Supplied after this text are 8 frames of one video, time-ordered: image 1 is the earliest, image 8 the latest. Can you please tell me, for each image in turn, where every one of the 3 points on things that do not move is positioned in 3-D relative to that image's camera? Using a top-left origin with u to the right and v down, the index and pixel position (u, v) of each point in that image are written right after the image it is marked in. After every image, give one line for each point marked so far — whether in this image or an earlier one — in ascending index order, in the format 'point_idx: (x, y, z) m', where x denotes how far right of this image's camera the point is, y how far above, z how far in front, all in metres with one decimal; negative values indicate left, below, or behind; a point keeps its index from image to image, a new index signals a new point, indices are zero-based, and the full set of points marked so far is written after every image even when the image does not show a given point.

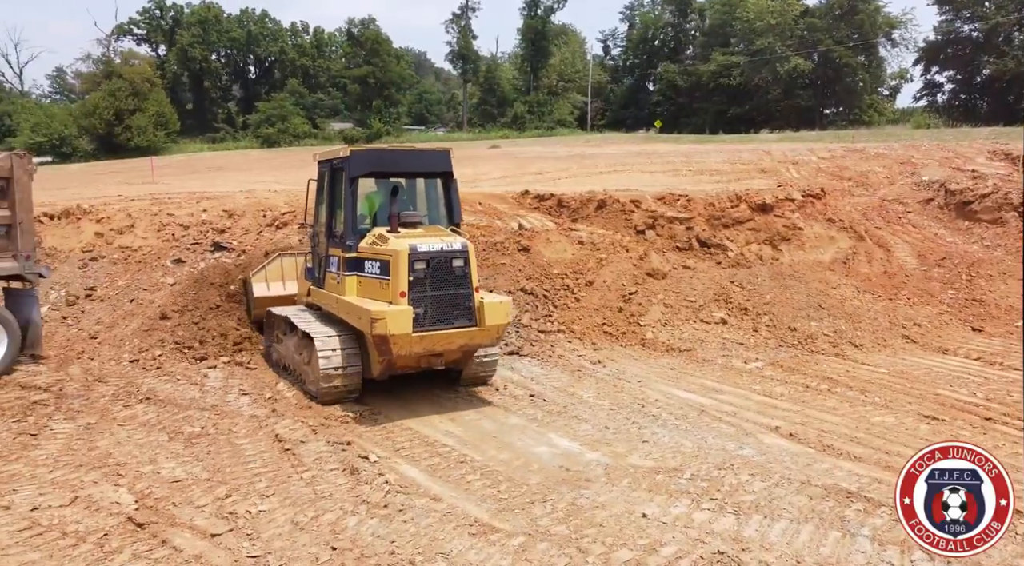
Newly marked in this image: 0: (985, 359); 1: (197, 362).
0: (+5.2, -0.8, +8.6) m
1: (-3.4, -0.9, +8.5) m
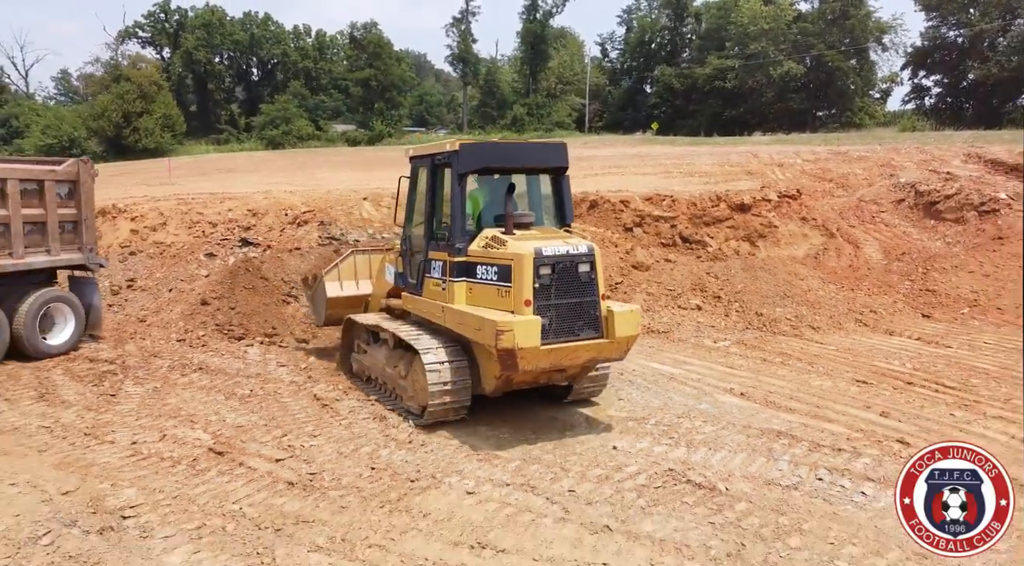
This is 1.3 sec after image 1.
0: (+5.2, -0.7, +9.9) m
1: (-3.4, -0.7, +9.8) m
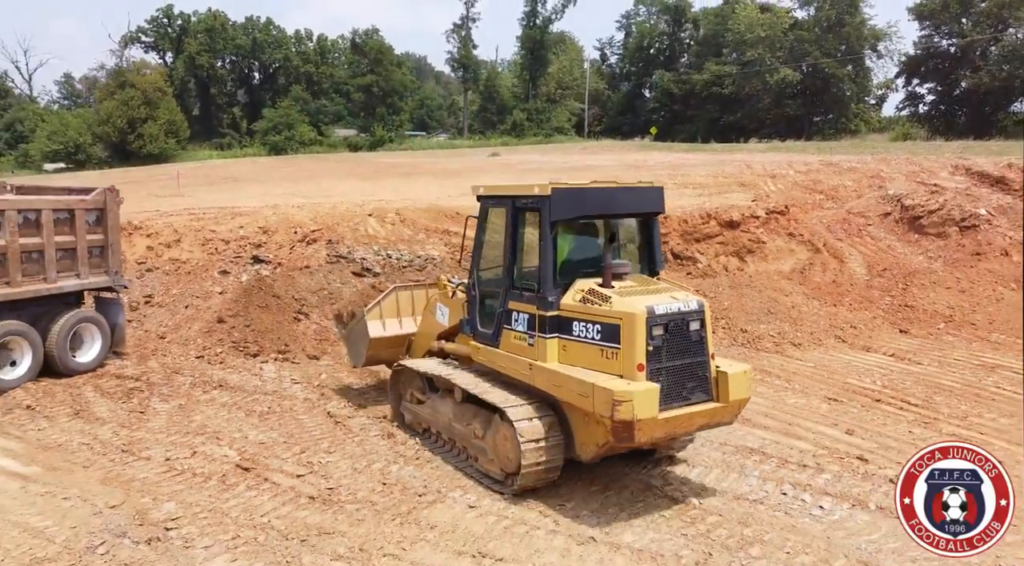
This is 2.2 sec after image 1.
0: (+5.1, -1.0, +10.5) m
1: (-3.4, -1.0, +10.4) m
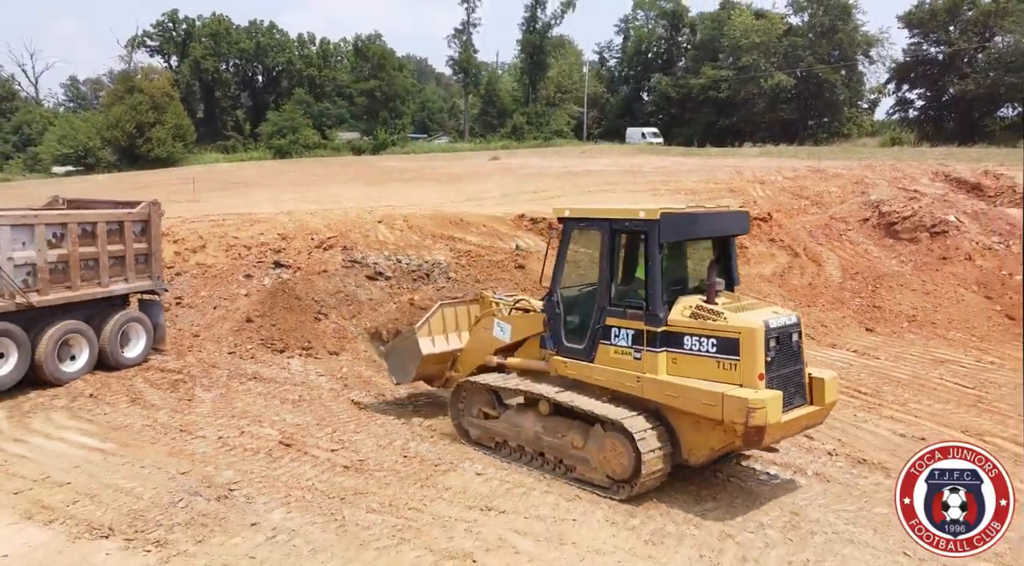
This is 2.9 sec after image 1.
0: (+5.1, -1.0, +11.7) m
1: (-3.4, -1.0, +11.6) m
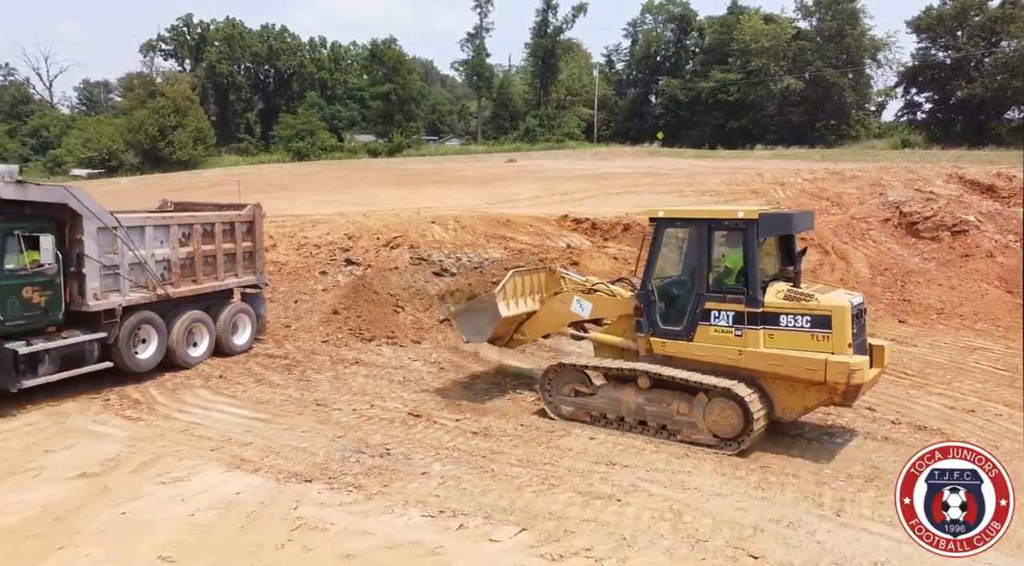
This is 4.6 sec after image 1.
0: (+6.2, -0.9, +12.8) m
1: (-2.3, -1.0, +12.7) m
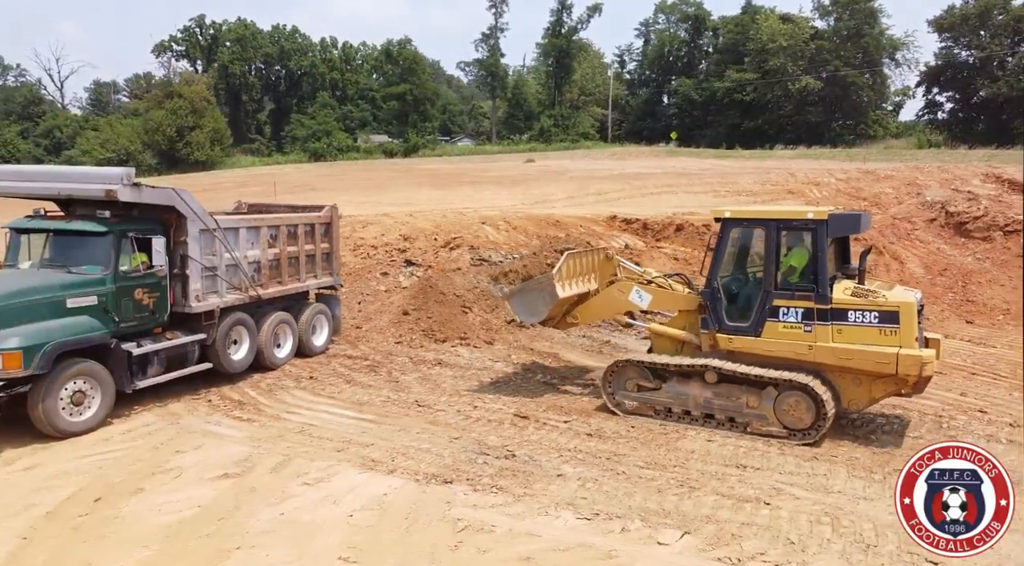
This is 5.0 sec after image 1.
0: (+7.4, -0.9, +12.8) m
1: (-1.2, -1.0, +12.7) m
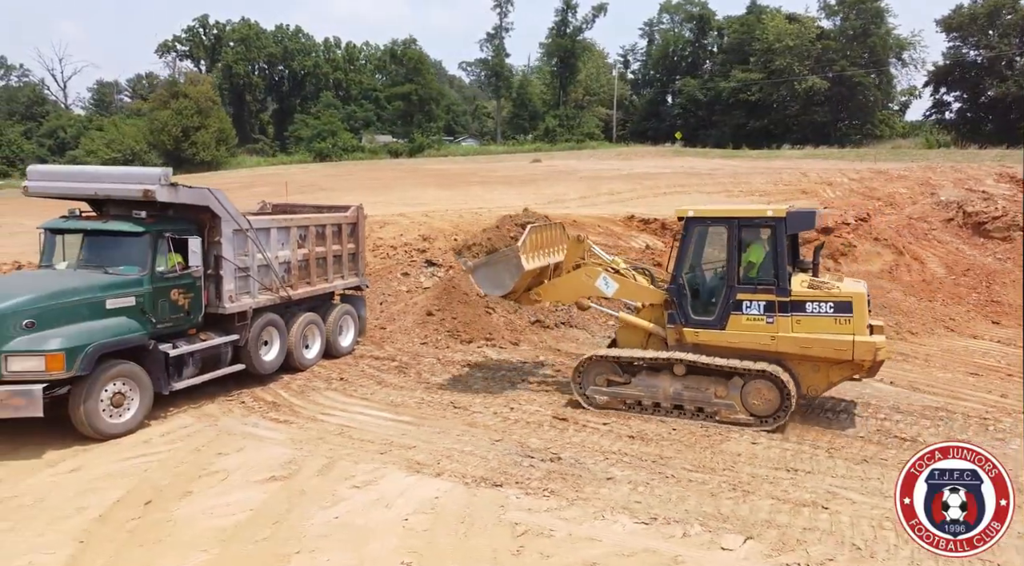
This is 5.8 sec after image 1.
0: (+7.8, -0.9, +12.7) m
1: (-0.7, -1.0, +12.6) m
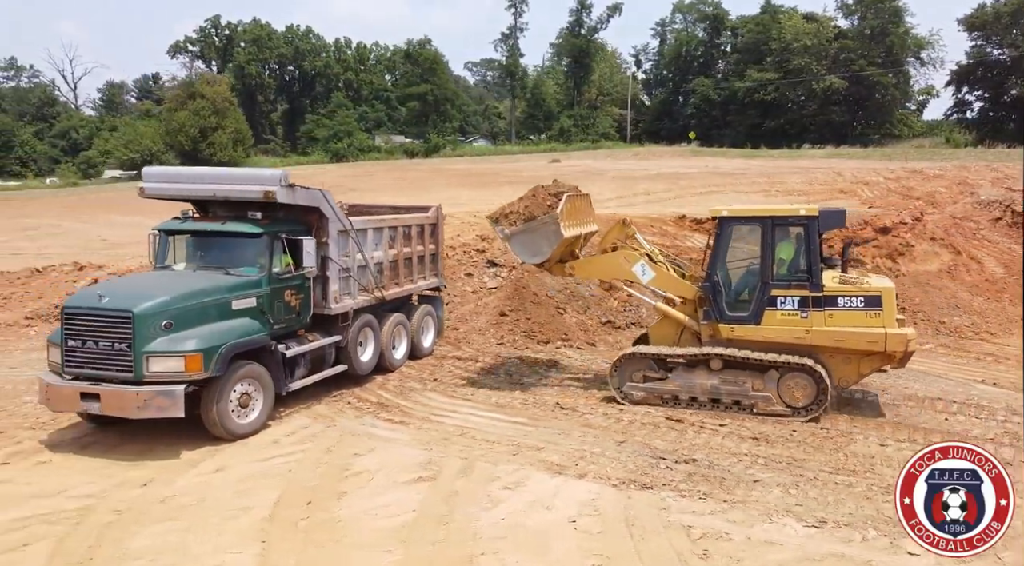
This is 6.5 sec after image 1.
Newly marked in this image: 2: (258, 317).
0: (+9.0, -0.9, +12.6) m
1: (+0.5, -1.0, +12.5) m
2: (-2.5, -0.3, +7.8) m
